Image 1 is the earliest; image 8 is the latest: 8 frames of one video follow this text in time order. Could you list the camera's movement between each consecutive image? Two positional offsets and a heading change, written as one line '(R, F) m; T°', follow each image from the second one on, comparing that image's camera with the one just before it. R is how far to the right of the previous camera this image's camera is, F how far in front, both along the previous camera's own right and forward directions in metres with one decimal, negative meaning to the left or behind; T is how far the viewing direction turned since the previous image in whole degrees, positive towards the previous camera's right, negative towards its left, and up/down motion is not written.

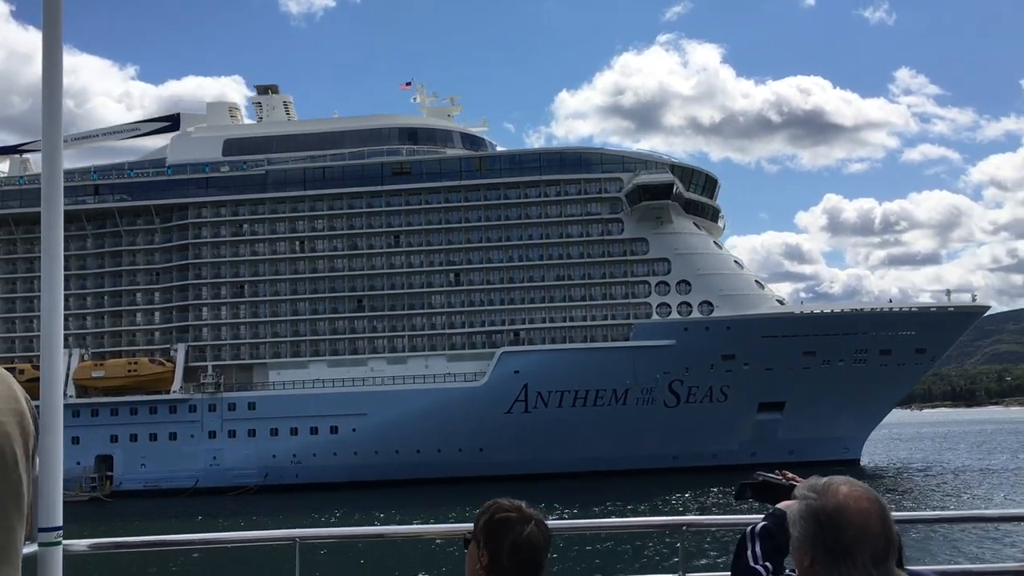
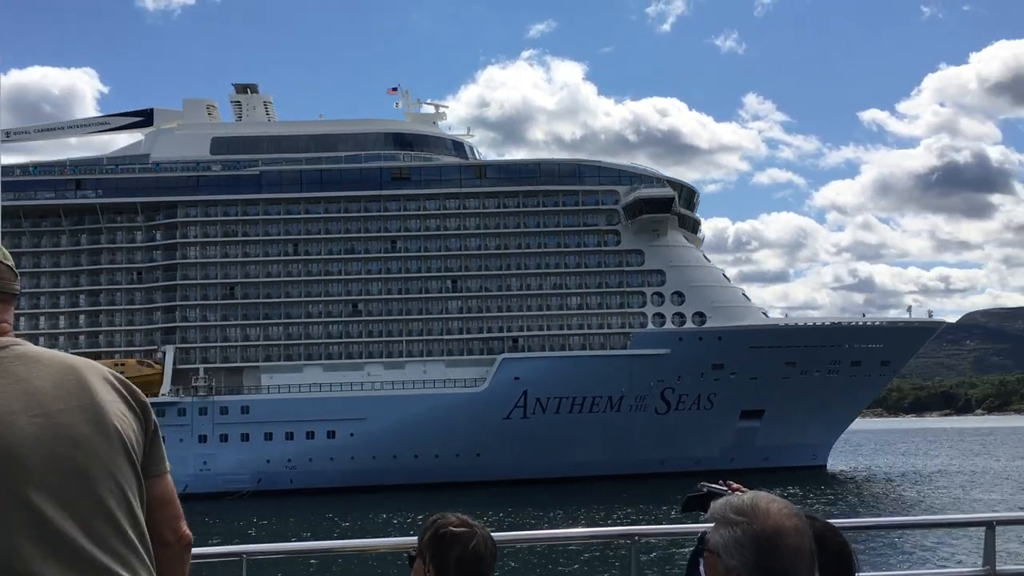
(-3.4, -0.2) m; +7°
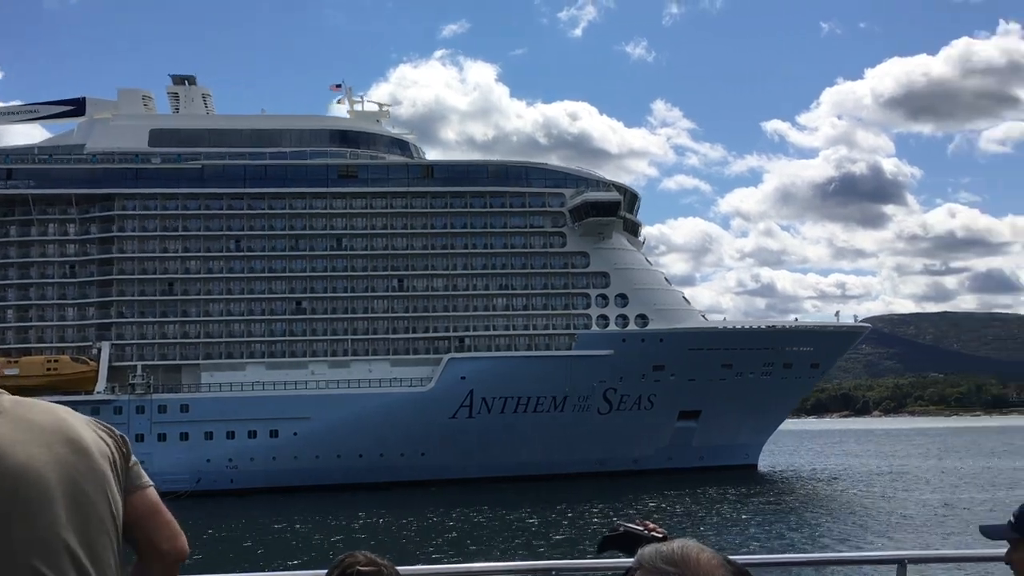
(-1.0, -0.1) m; +5°
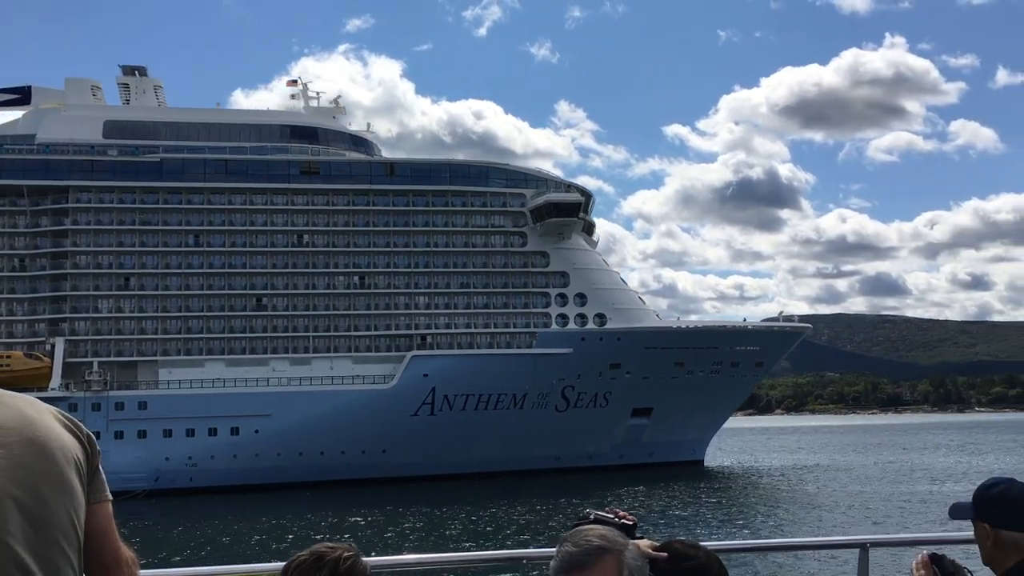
(-1.4, -0.3) m; +5°
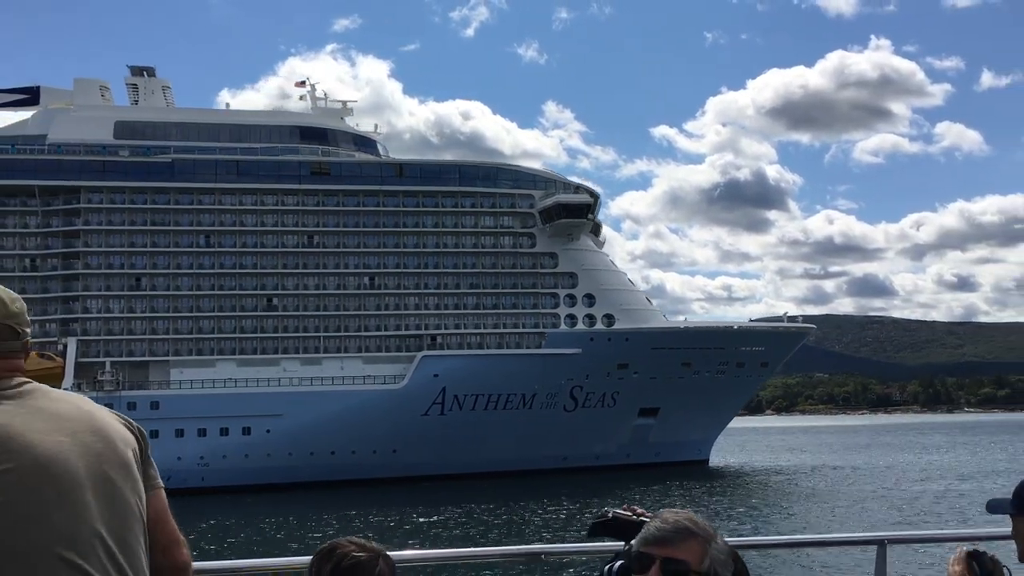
(-0.5, -0.2) m; +1°
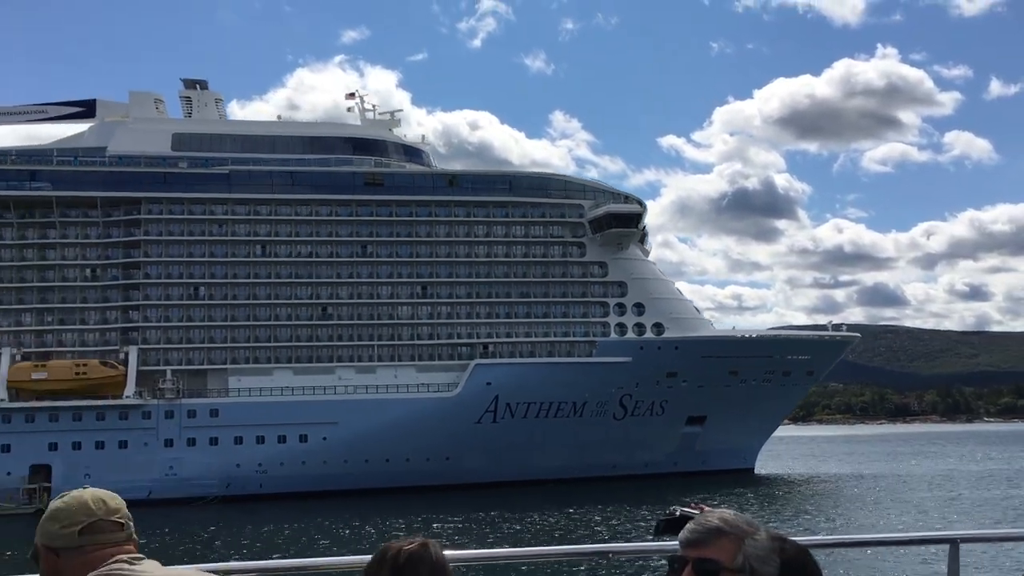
(-1.1, -0.3) m; -1°
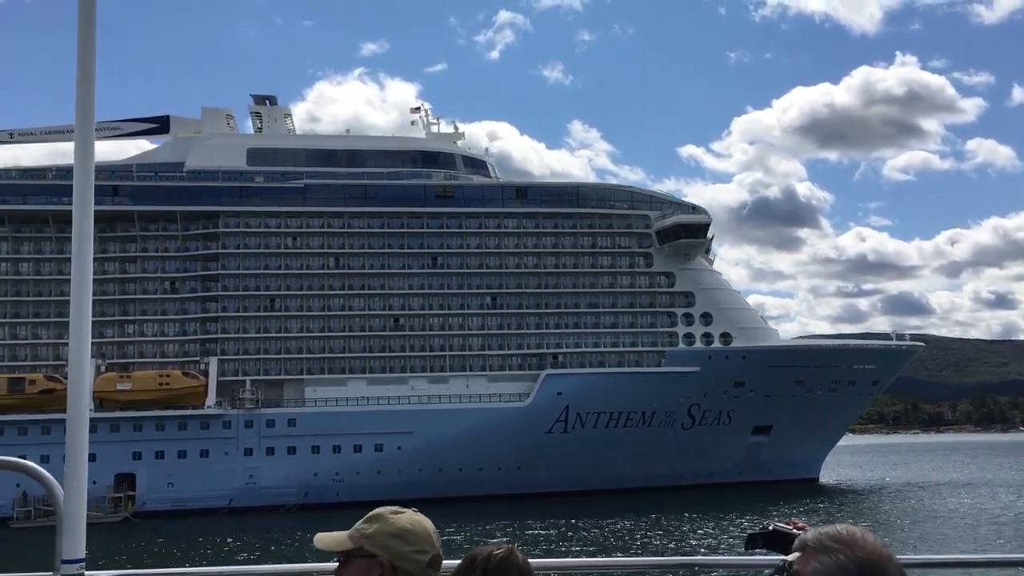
(-1.2, -0.3) m; -2°
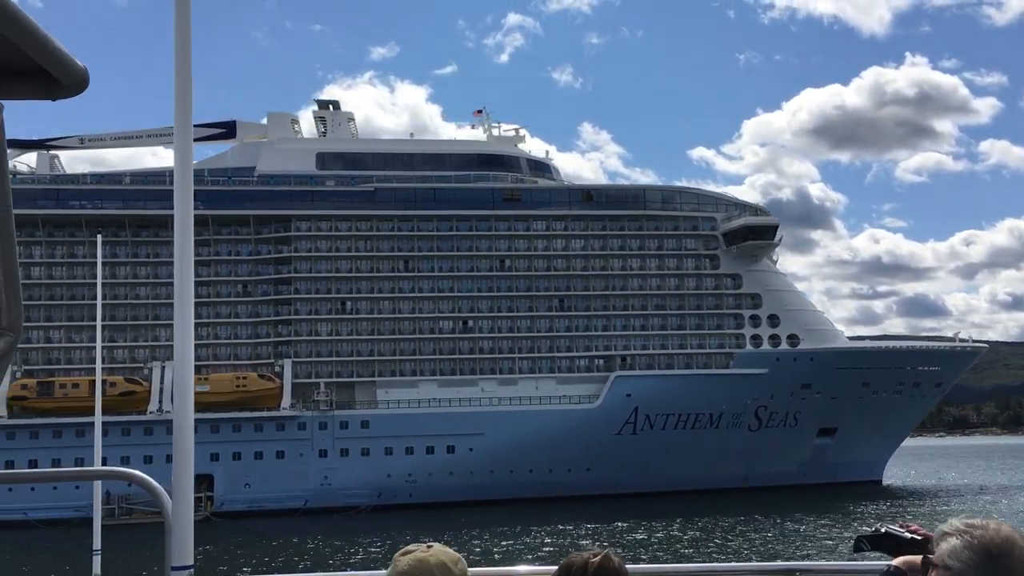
(-1.4, -0.2) m; -1°
